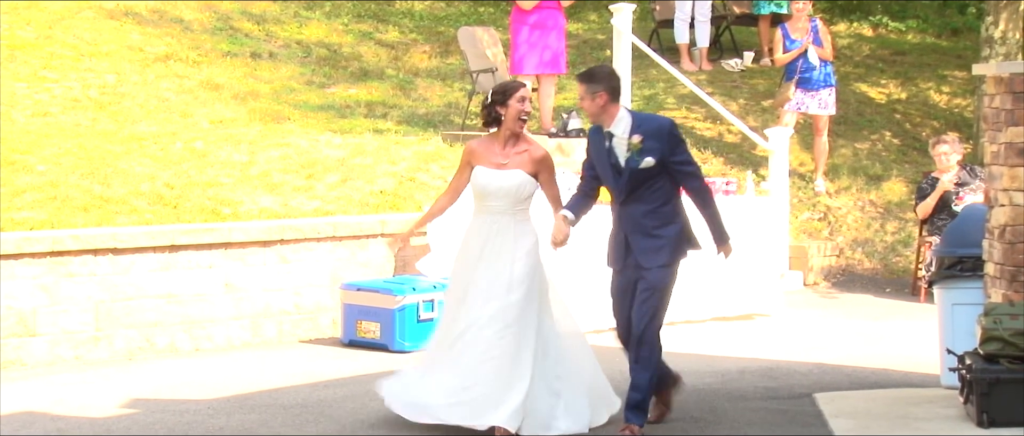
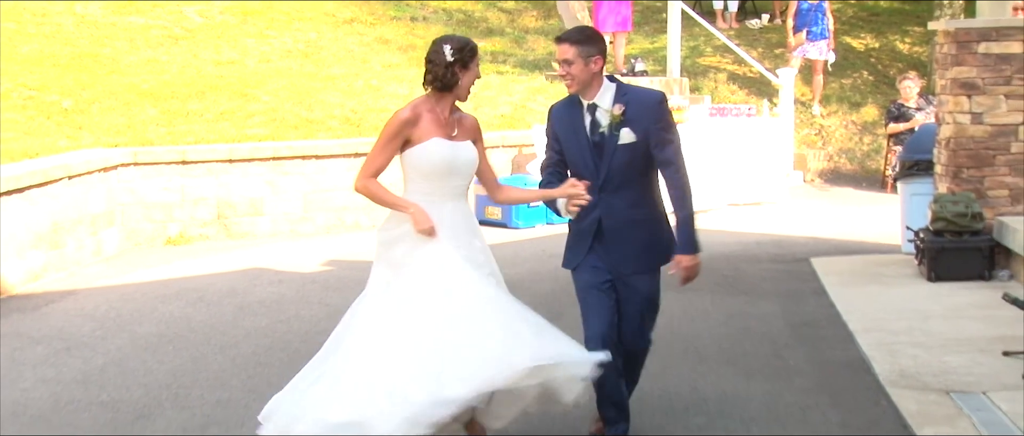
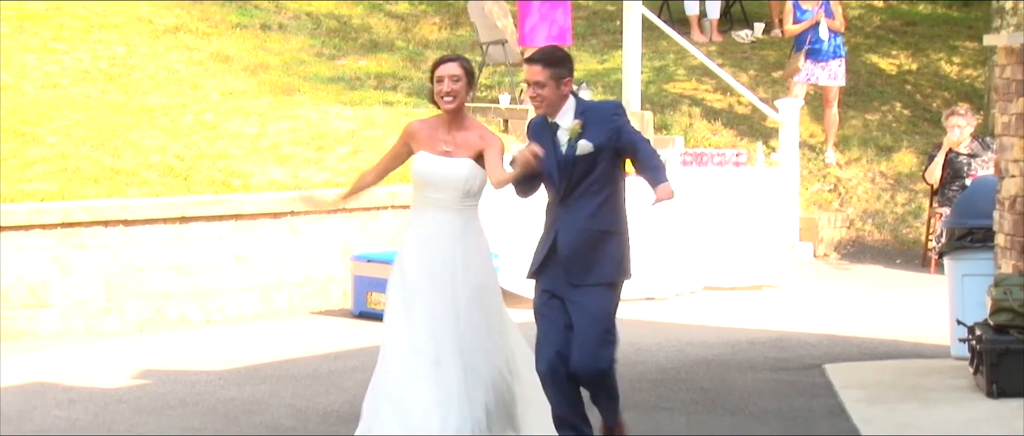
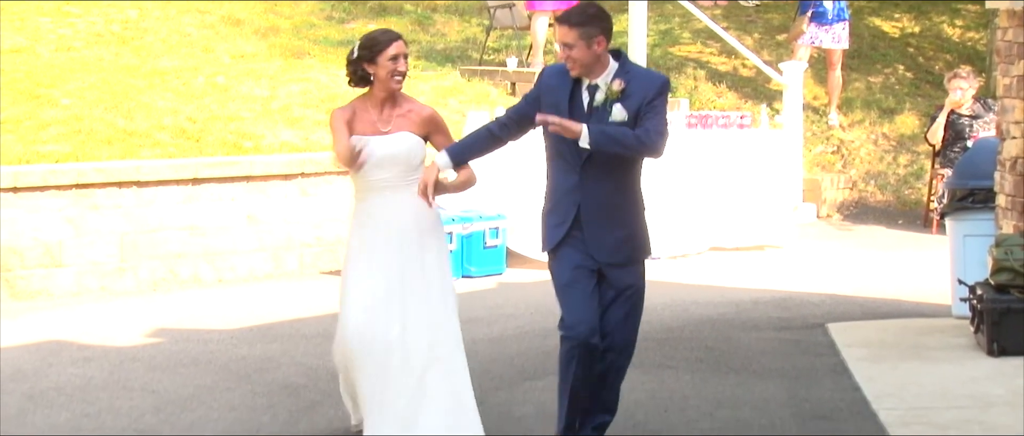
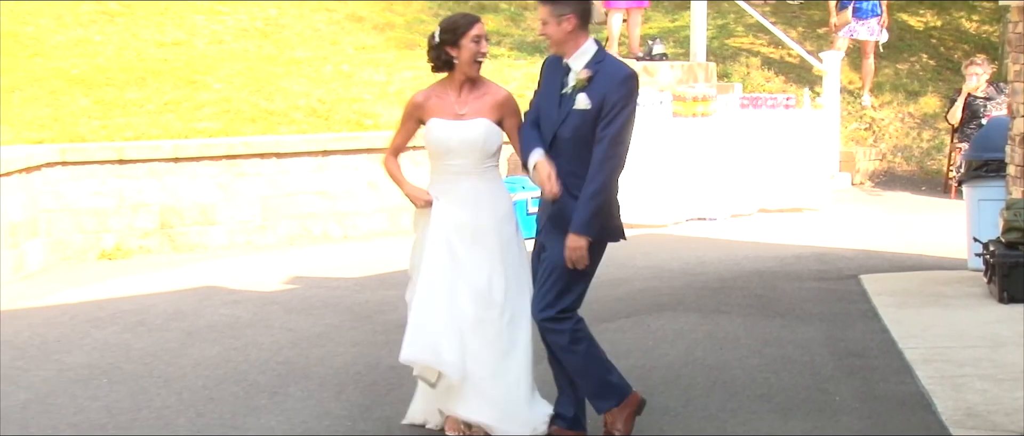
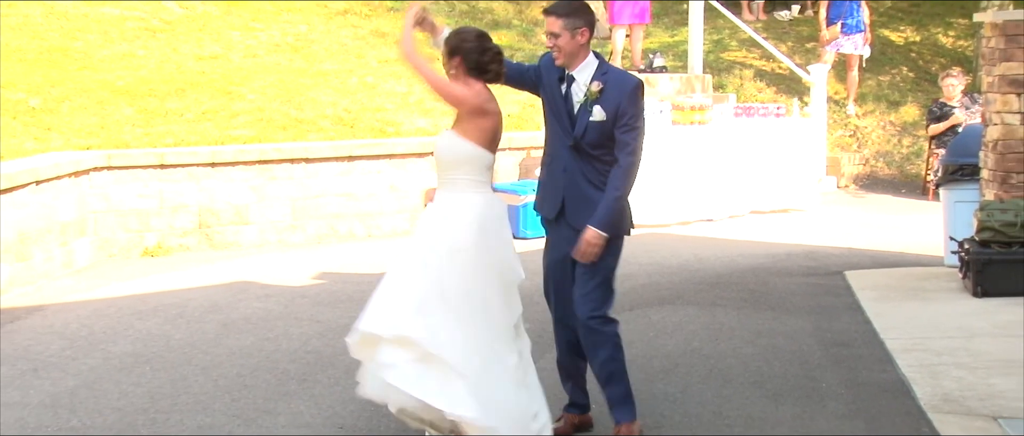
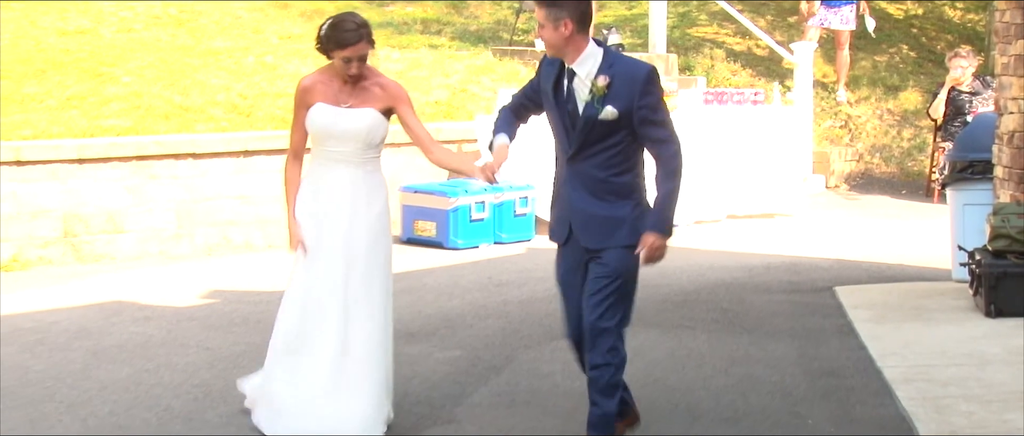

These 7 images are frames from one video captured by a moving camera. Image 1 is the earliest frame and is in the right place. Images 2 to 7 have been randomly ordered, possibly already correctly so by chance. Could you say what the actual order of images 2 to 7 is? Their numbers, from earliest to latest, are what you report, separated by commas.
3, 4, 7, 5, 6, 2
